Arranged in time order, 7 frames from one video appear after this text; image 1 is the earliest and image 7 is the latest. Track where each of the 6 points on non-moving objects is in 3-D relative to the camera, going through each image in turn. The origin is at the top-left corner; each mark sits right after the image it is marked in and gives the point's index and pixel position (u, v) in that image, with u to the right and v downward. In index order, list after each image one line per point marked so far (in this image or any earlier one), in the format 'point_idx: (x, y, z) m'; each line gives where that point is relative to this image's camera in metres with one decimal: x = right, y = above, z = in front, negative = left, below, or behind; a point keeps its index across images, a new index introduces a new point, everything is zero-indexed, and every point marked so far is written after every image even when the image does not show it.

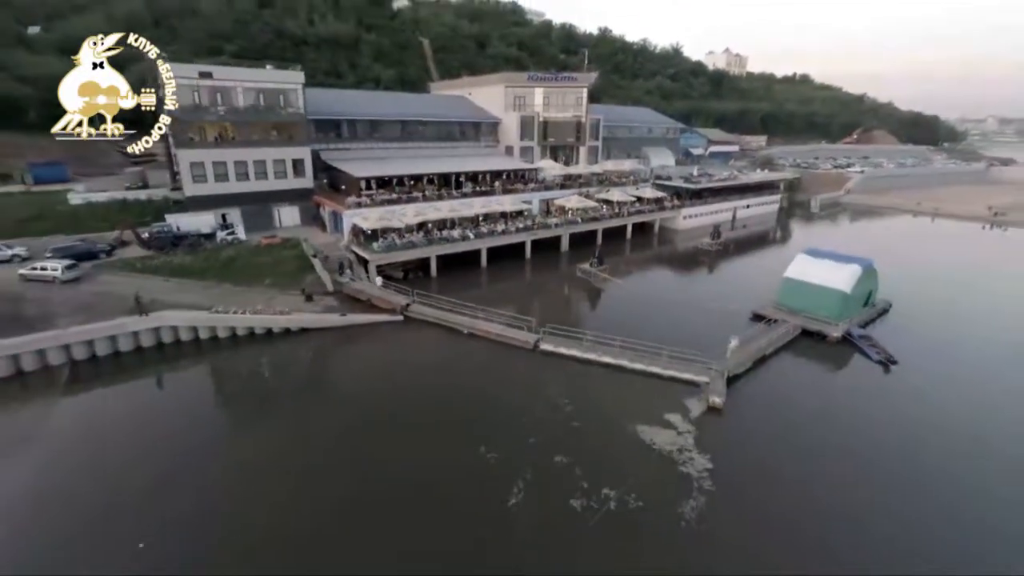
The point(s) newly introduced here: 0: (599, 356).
0: (+3.6, -2.5, +20.5) m
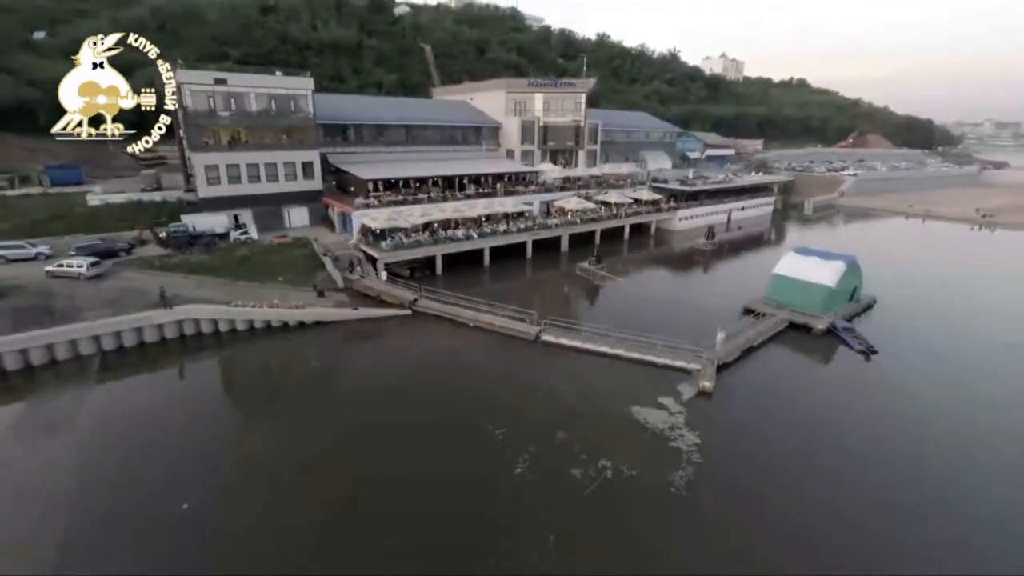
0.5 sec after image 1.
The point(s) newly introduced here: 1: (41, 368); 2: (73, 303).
0: (+3.7, -2.4, +21.6) m
1: (-16.8, -2.7, +17.6) m
2: (-17.5, -0.6, +19.7) m
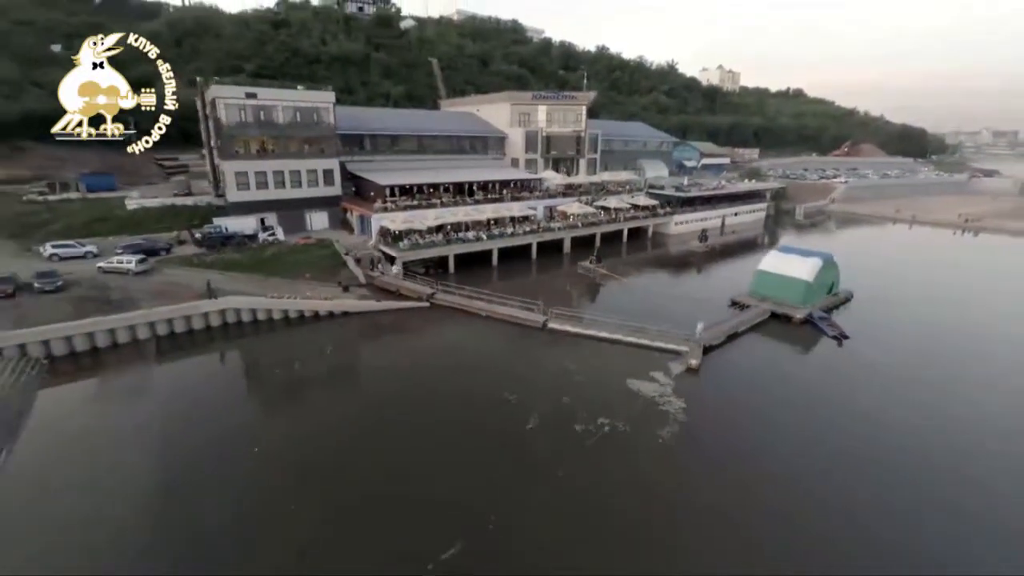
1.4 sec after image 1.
0: (+4.1, -2.1, +23.8) m
1: (-16.4, -2.4, +19.9) m
2: (-17.1, -0.3, +22.0) m
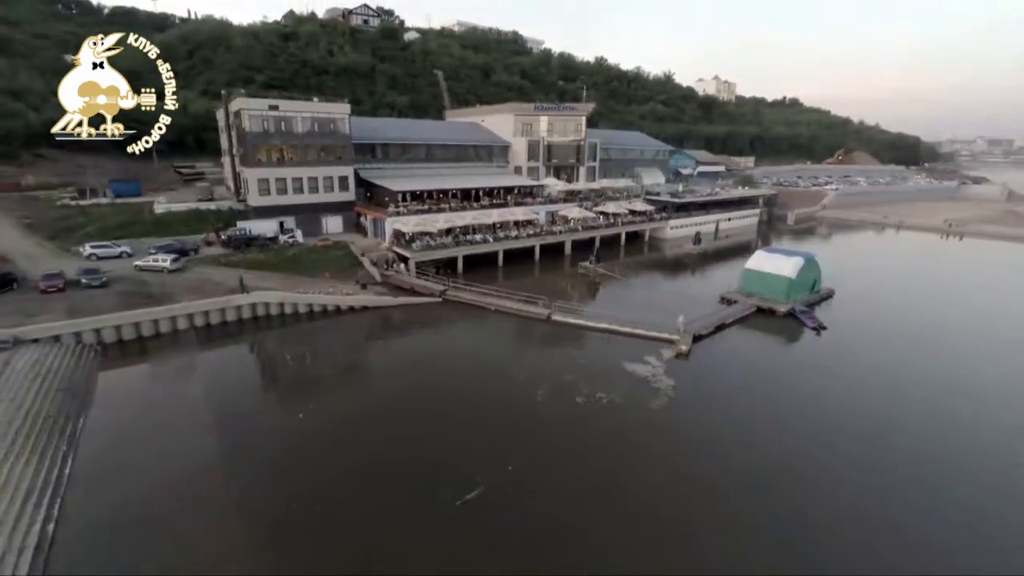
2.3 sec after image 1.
0: (+4.4, -1.9, +25.8) m
1: (-16.1, -2.2, +21.8) m
2: (-16.8, -0.1, +24.0) m
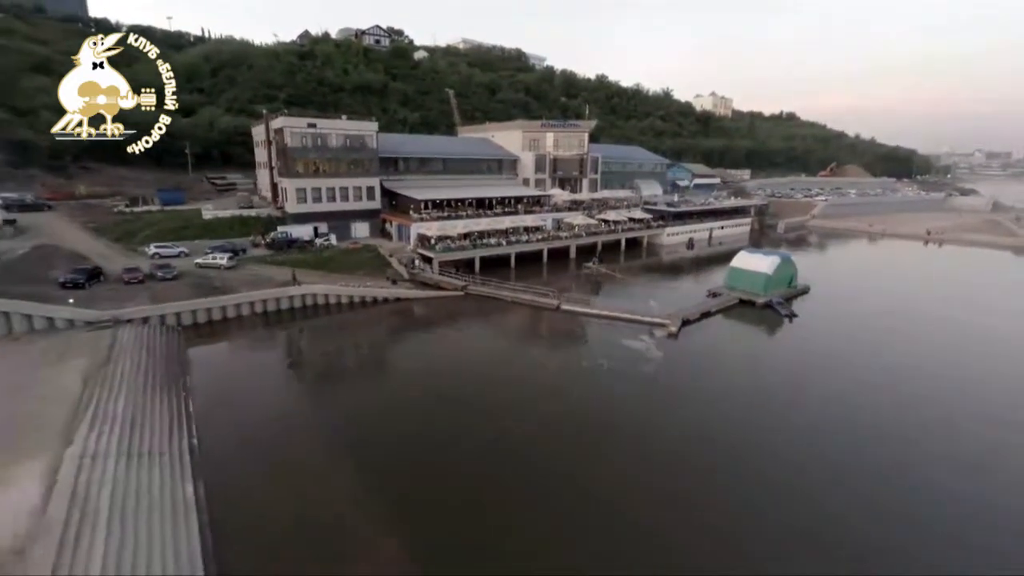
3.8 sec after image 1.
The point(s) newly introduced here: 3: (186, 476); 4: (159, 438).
0: (+5.2, -1.6, +29.5) m
1: (-15.3, -1.8, +25.5) m
2: (-16.0, +0.3, +27.7) m
3: (-8.6, -4.9, +13.1) m
4: (-10.3, -4.2, +14.4) m
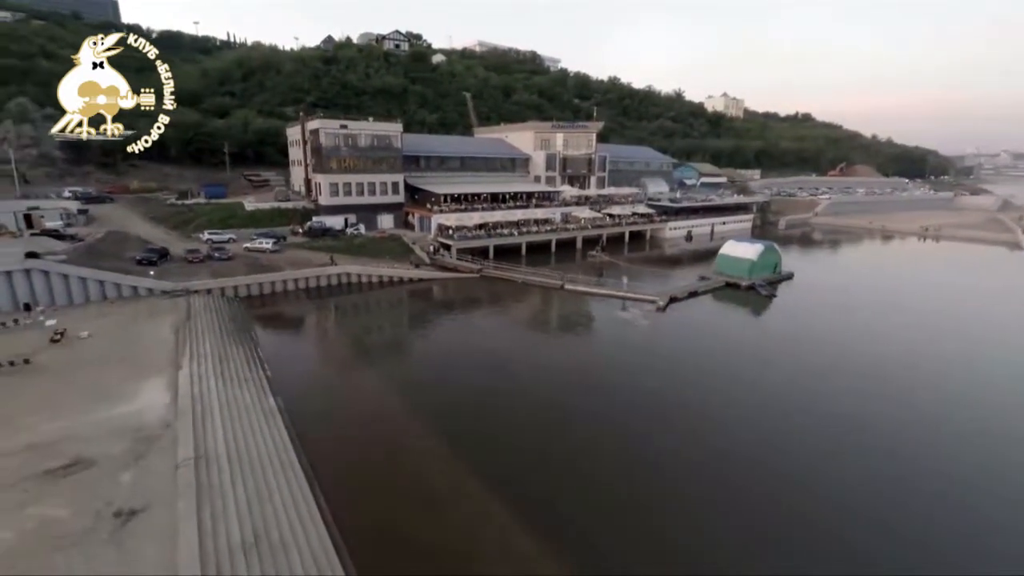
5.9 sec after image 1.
0: (+5.9, -0.5, +33.0) m
1: (-14.8, -0.5, +29.6) m
2: (-15.4, +1.6, +31.9) m
3: (-8.4, -3.7, +17.0) m
4: (-10.1, -3.0, +18.3) m
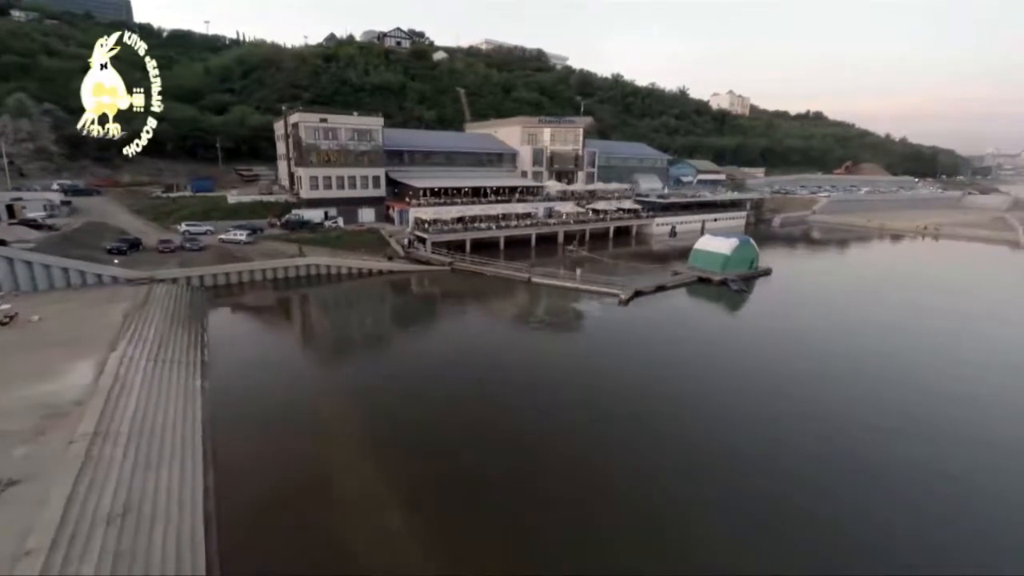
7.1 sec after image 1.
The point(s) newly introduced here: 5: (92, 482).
0: (+3.9, -0.1, +32.8) m
1: (-16.8, +0.1, +29.9) m
2: (-17.4, +2.2, +32.1) m
3: (-10.8, -3.1, +17.1) m
4: (-12.4, -2.4, +18.5) m
5: (-8.7, -4.0, +10.2) m
